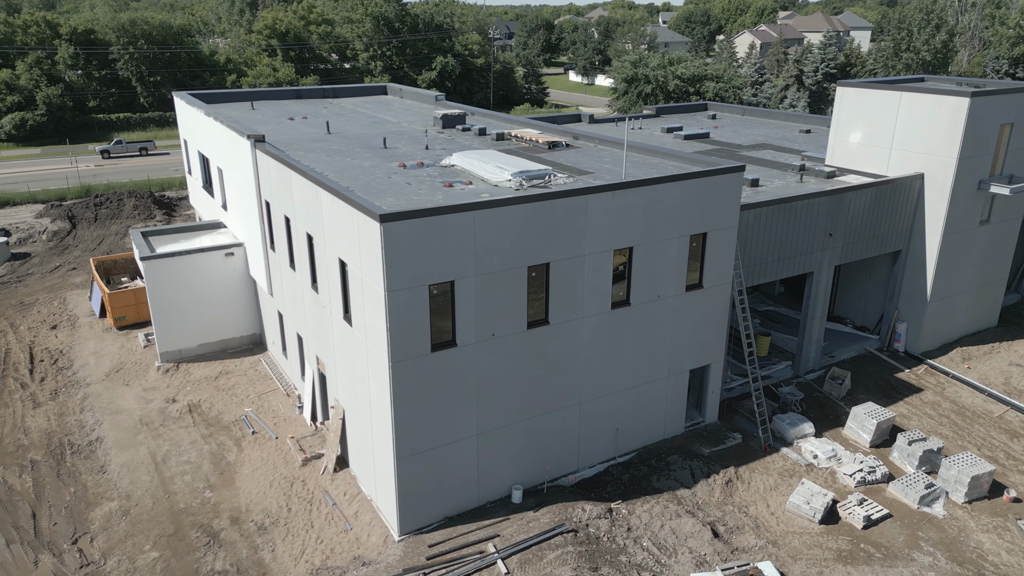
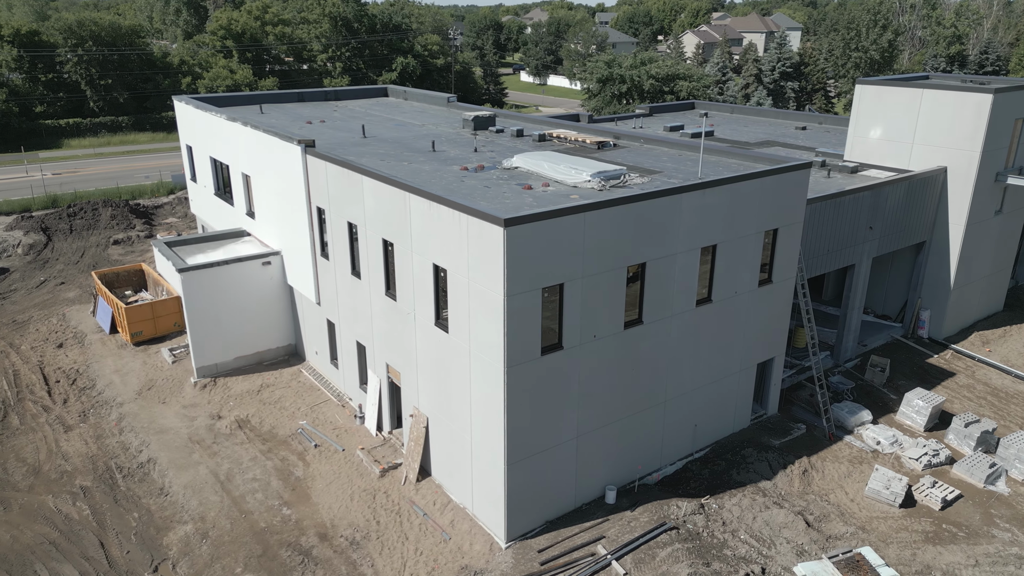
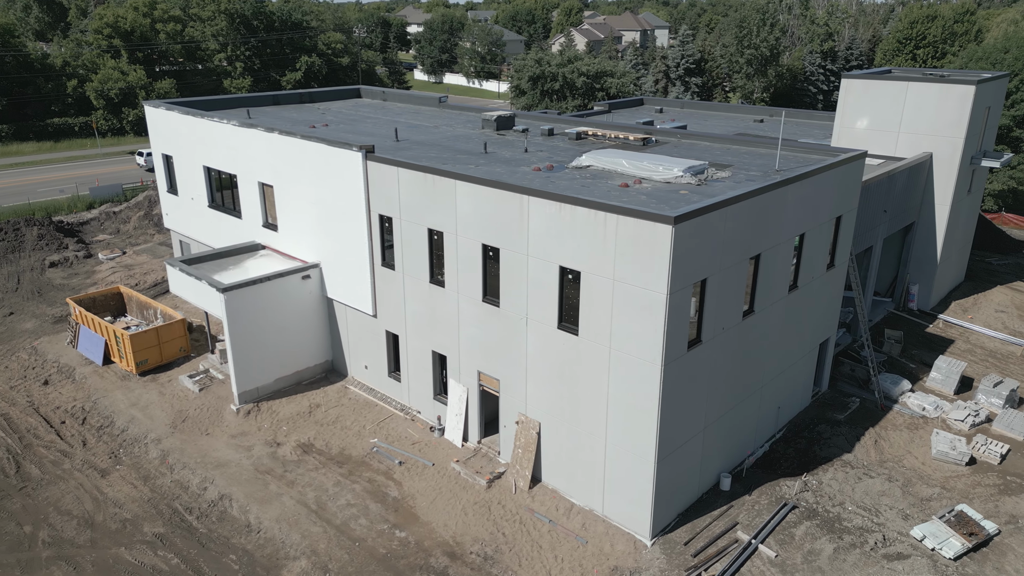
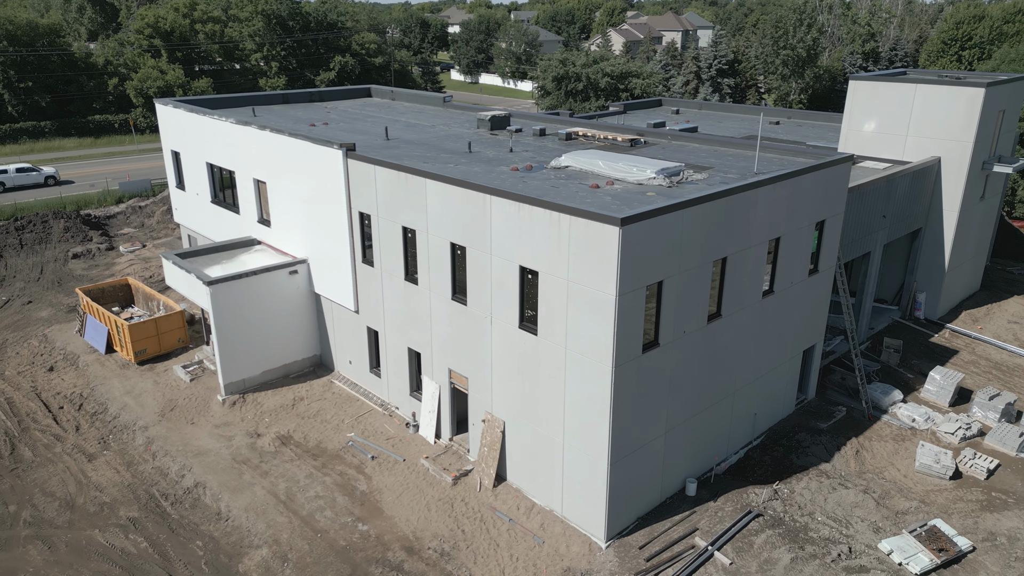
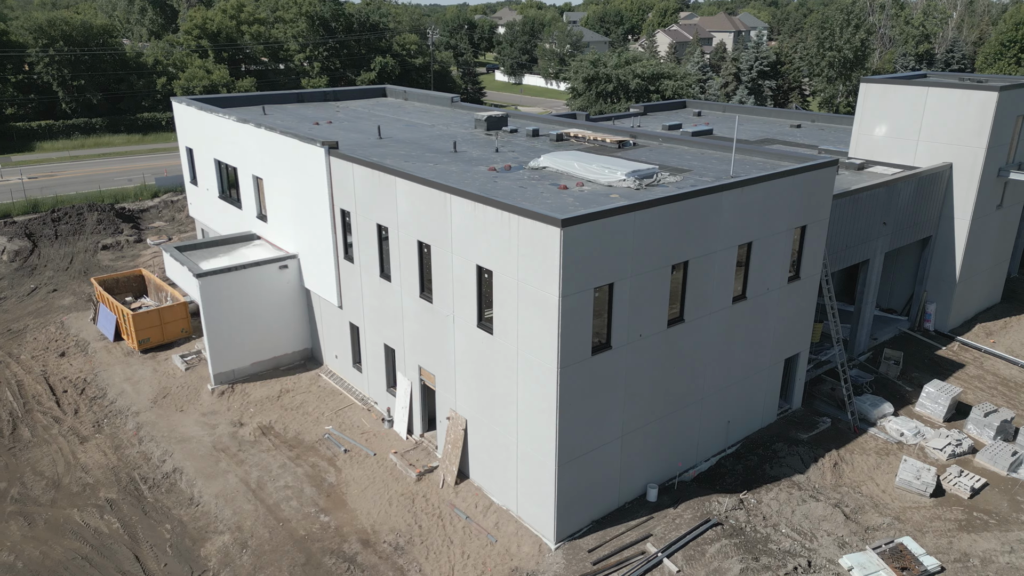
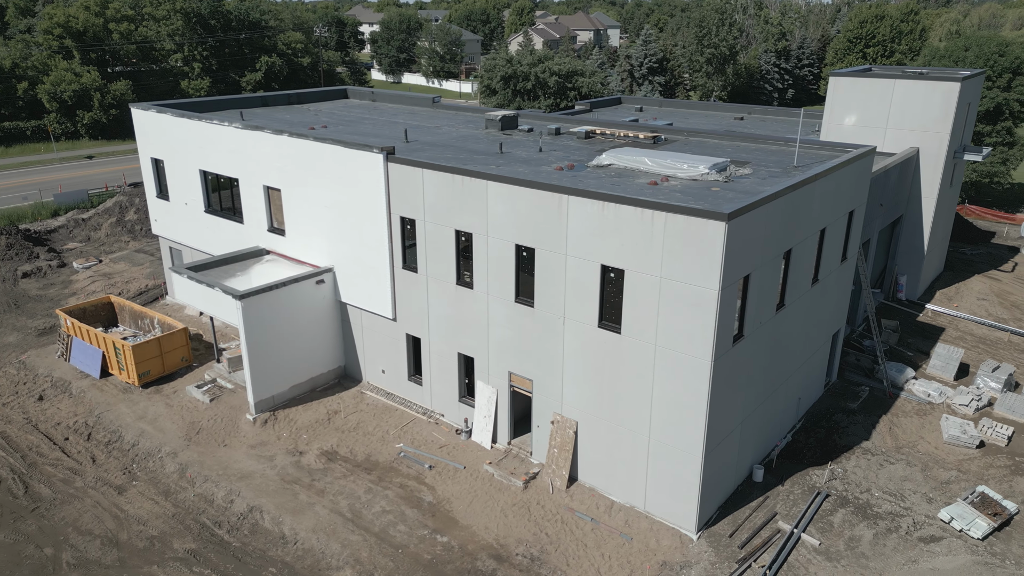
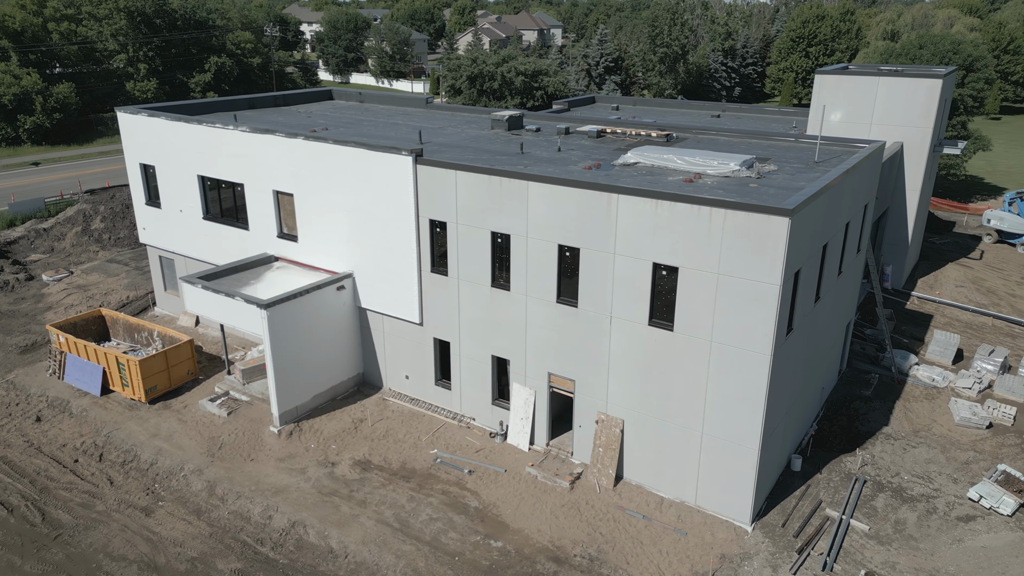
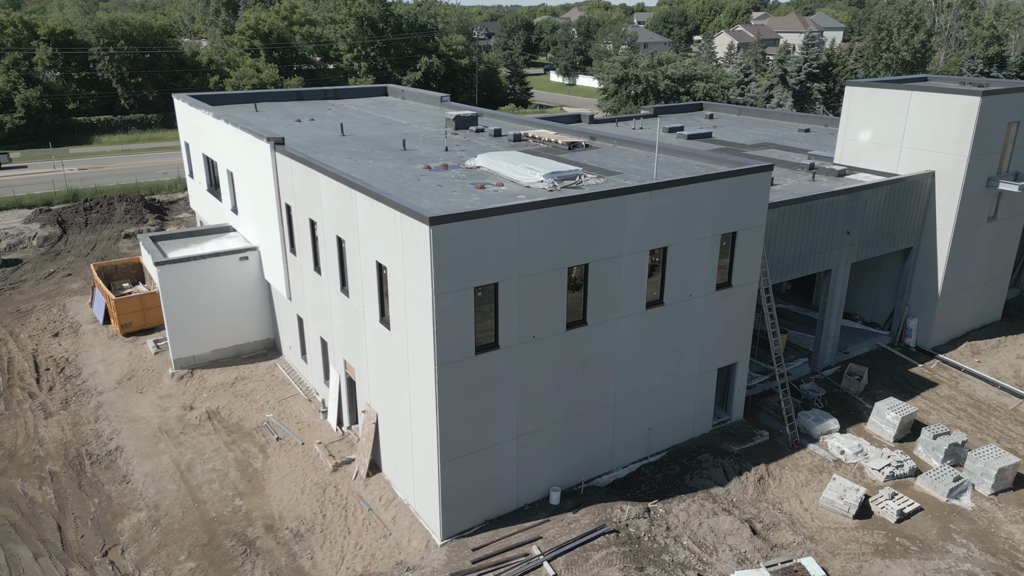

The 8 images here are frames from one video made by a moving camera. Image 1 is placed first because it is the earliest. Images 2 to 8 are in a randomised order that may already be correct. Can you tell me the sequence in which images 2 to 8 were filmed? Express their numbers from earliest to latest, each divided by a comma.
8, 2, 5, 4, 3, 6, 7
